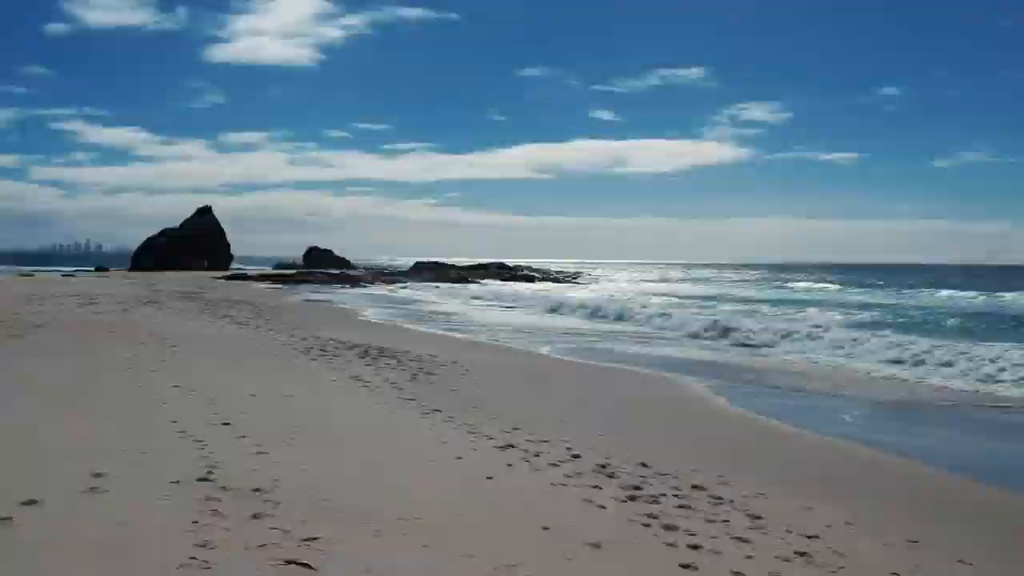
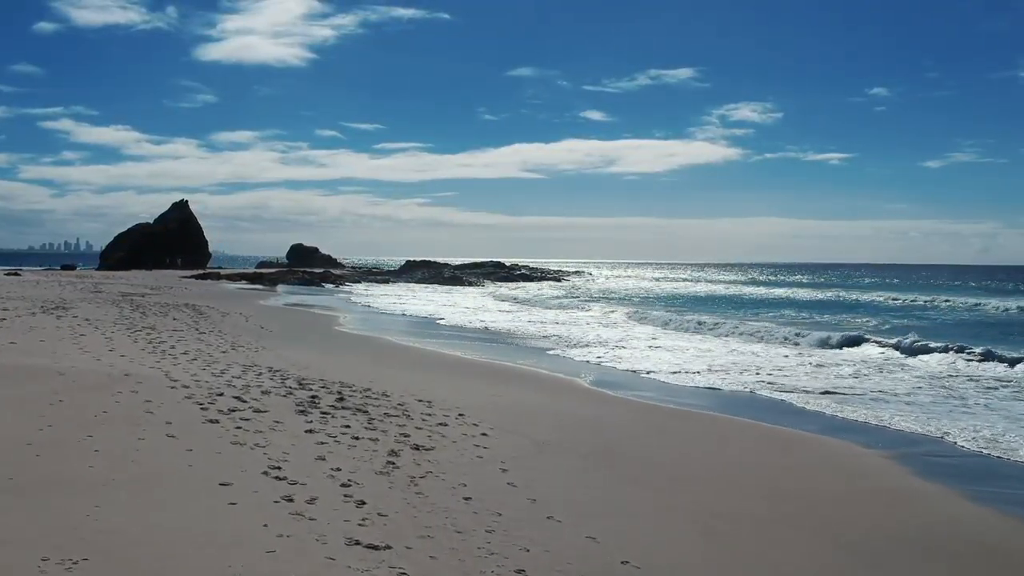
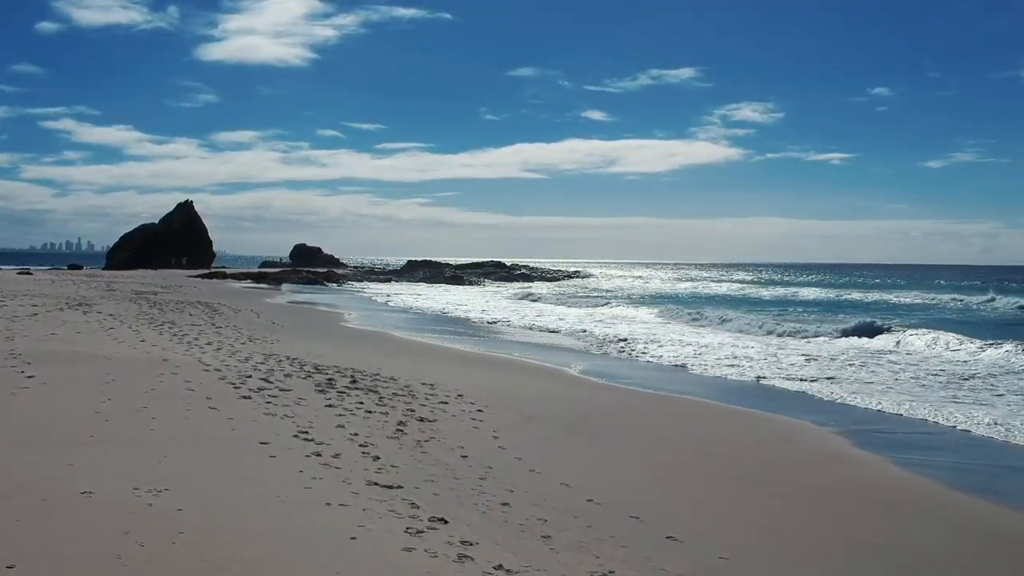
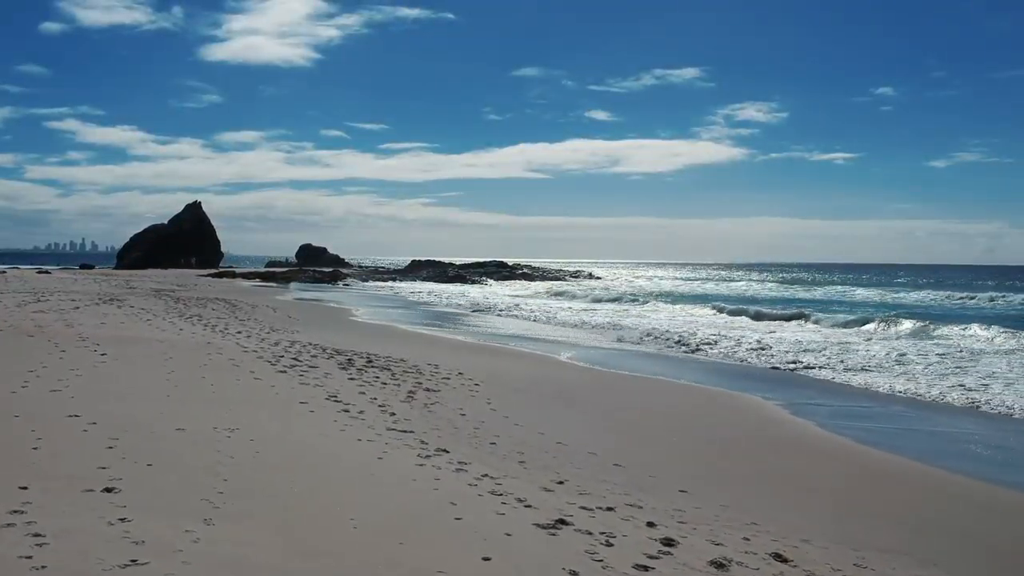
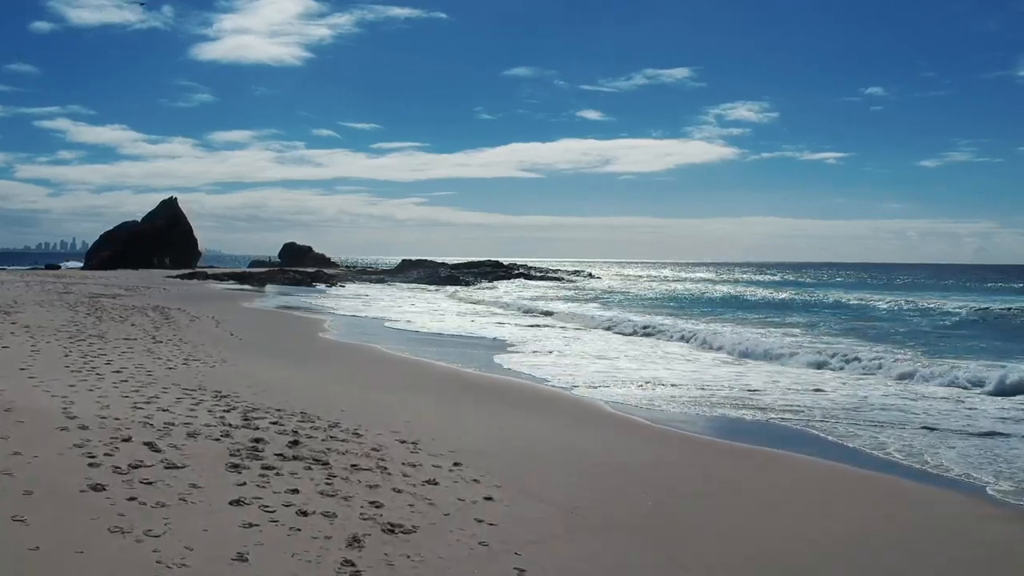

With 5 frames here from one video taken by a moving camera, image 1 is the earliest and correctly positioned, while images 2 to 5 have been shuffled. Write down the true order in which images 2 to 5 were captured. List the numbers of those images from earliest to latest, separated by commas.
4, 3, 2, 5
